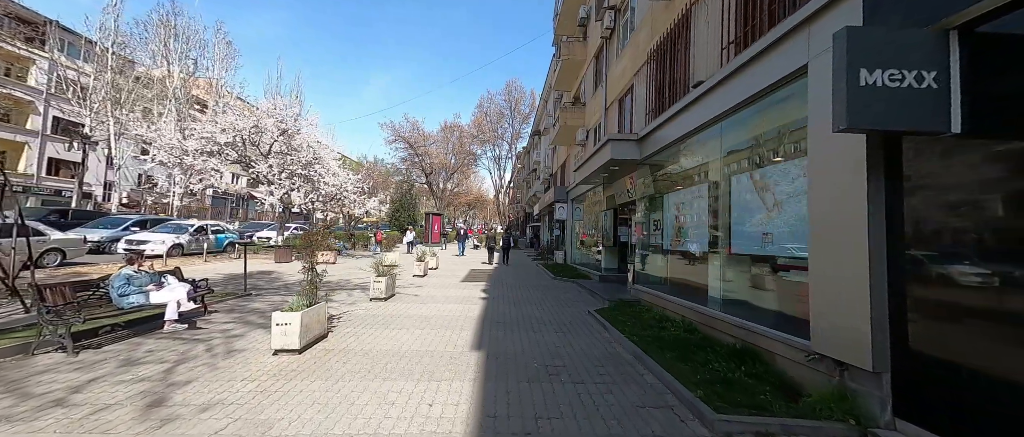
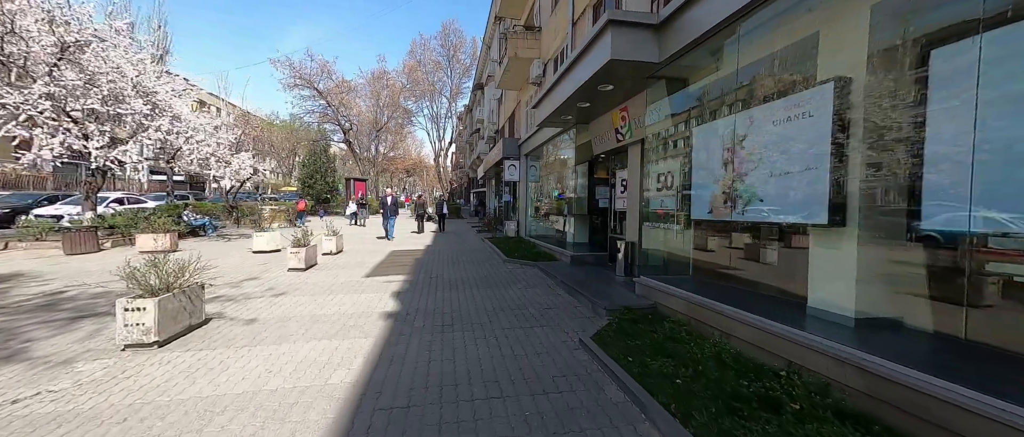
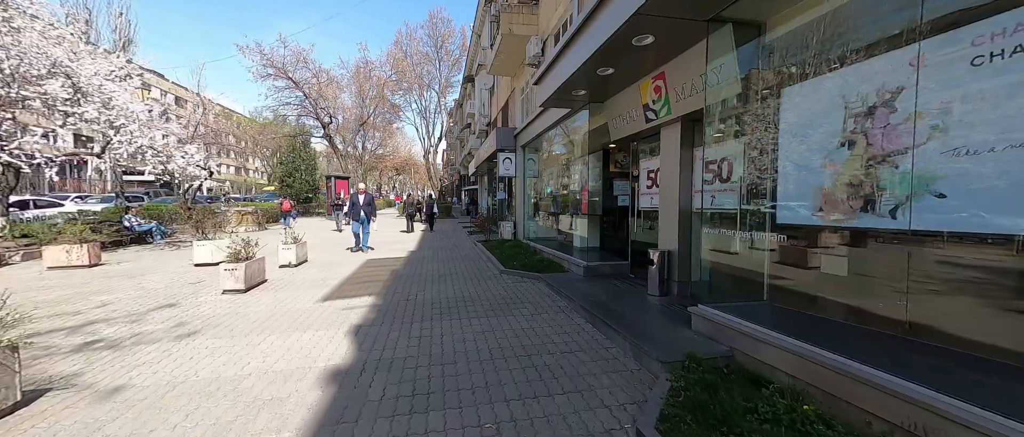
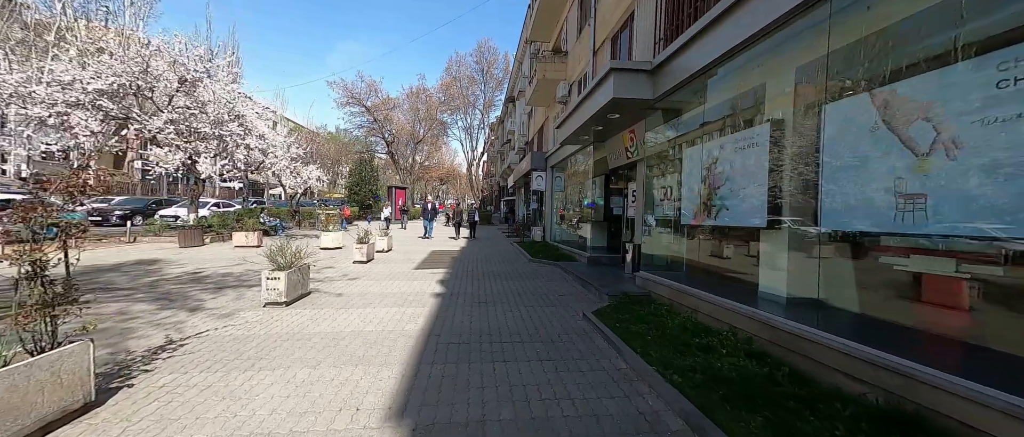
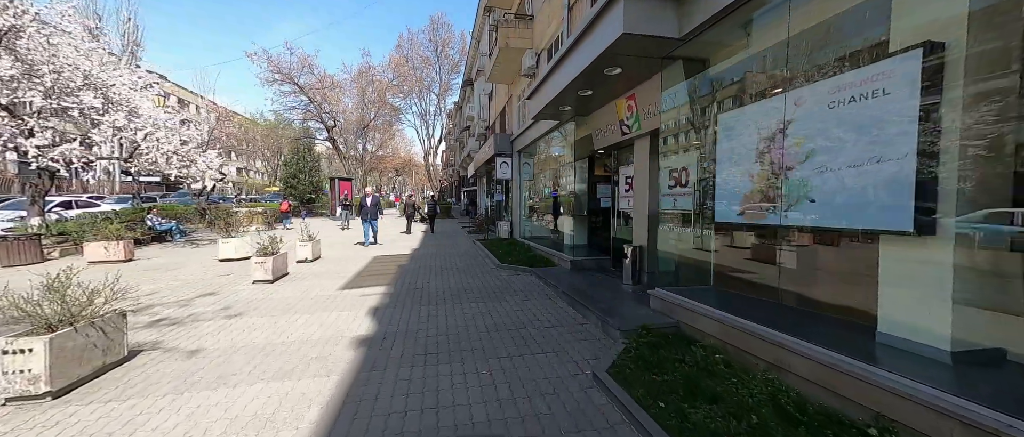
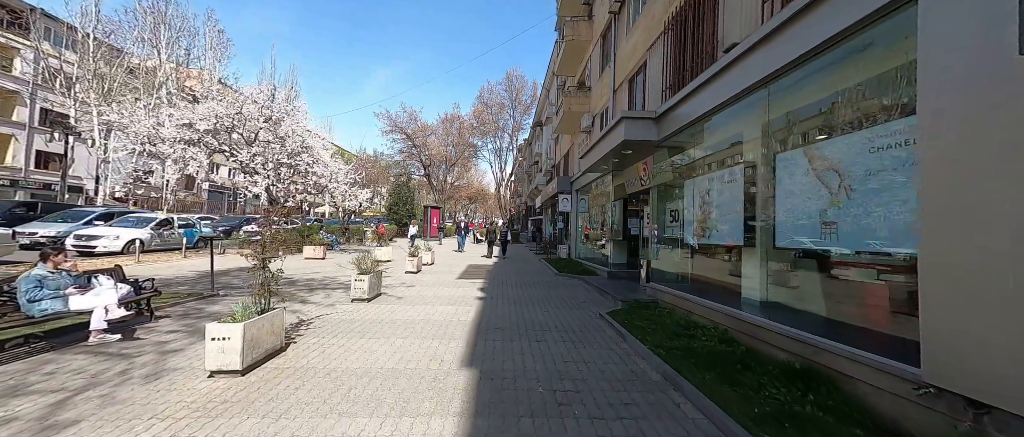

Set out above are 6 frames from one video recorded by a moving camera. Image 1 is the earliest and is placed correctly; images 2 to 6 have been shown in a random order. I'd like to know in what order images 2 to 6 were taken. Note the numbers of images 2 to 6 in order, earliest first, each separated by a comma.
6, 4, 2, 5, 3
